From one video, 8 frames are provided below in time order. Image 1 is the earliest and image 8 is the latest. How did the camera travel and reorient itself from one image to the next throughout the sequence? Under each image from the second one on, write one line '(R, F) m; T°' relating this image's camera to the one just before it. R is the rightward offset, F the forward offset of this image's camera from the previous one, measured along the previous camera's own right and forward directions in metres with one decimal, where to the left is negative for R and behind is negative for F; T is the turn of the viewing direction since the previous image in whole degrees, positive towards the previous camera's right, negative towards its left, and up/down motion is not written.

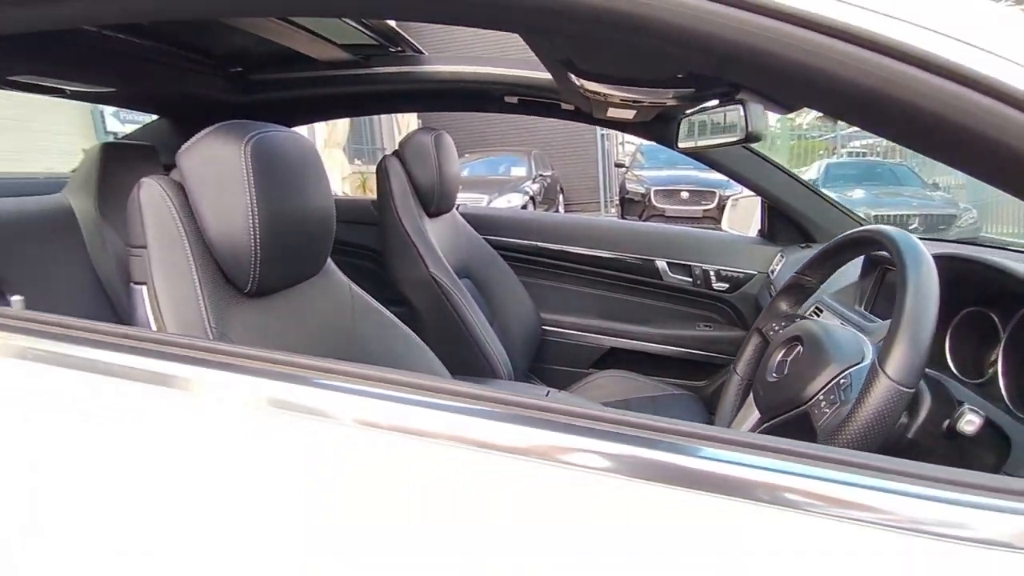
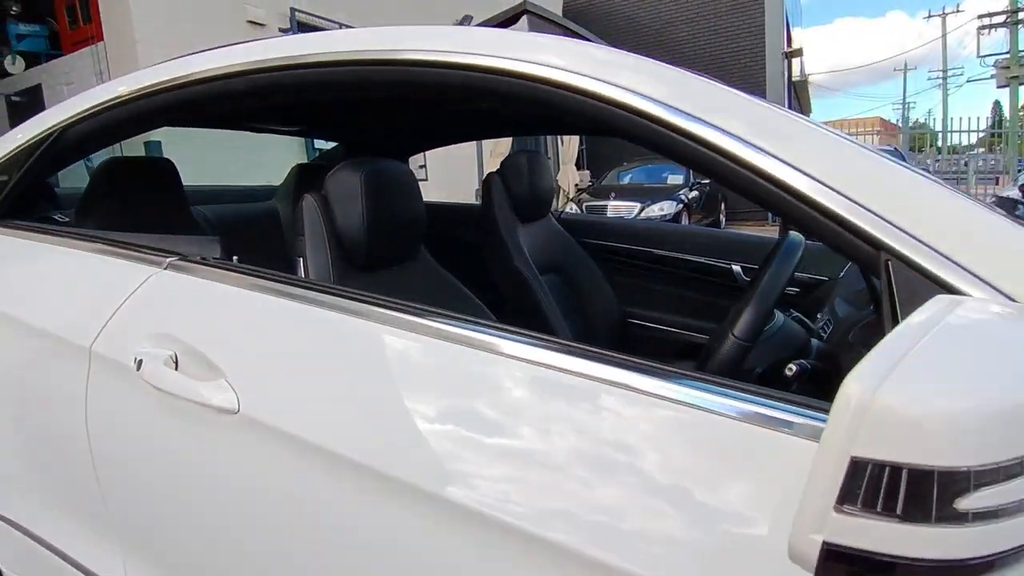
(+0.3, -0.3) m; -16°
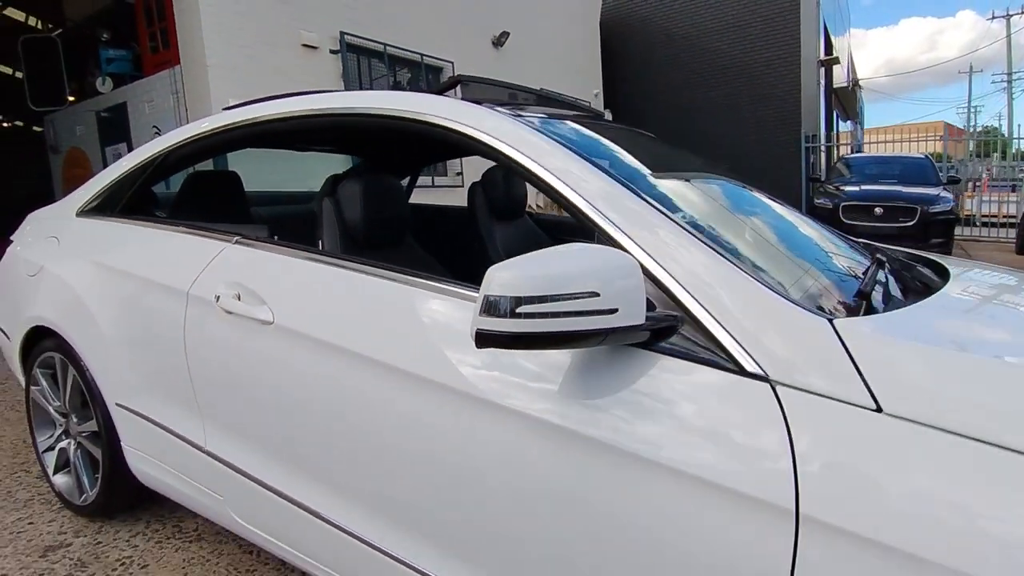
(+0.3, -0.6) m; -4°
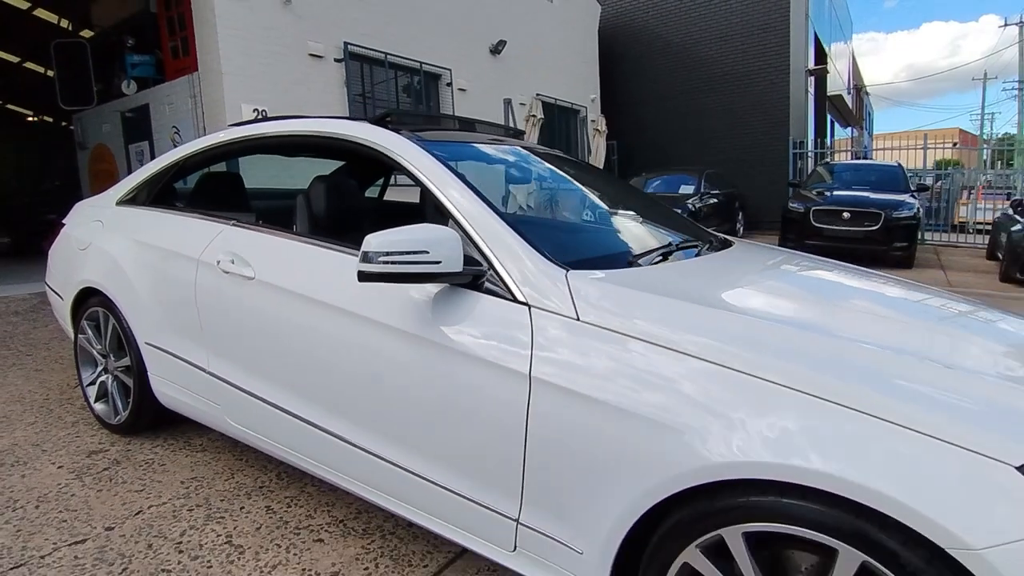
(+0.4, -0.7) m; -1°
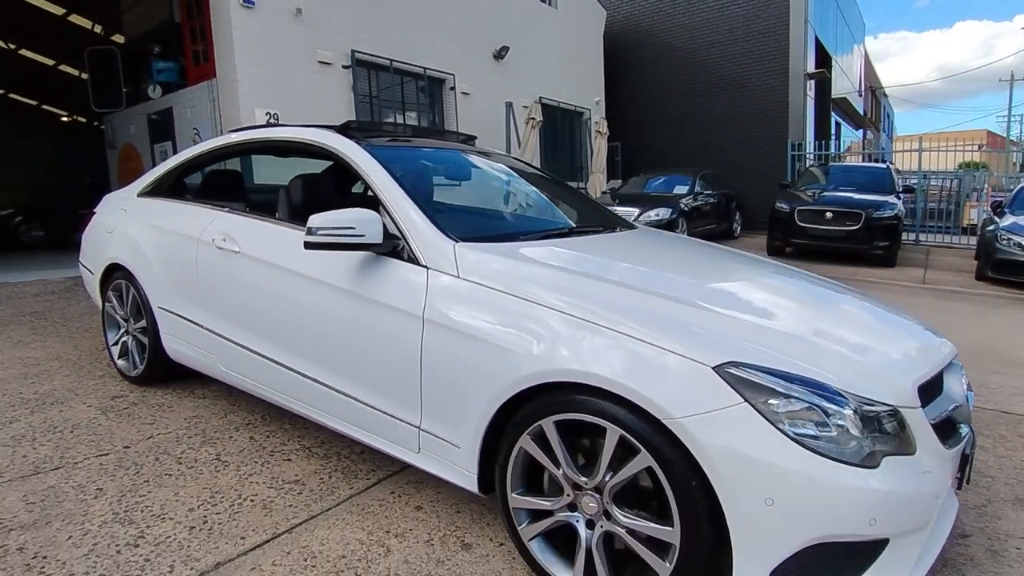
(+0.4, -0.6) m; -2°
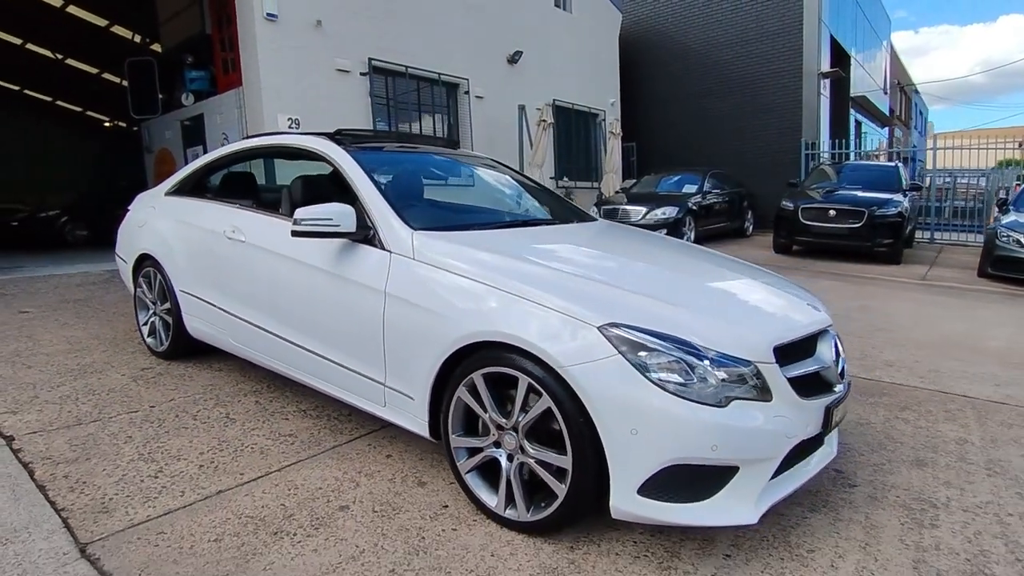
(+0.4, -0.4) m; -3°
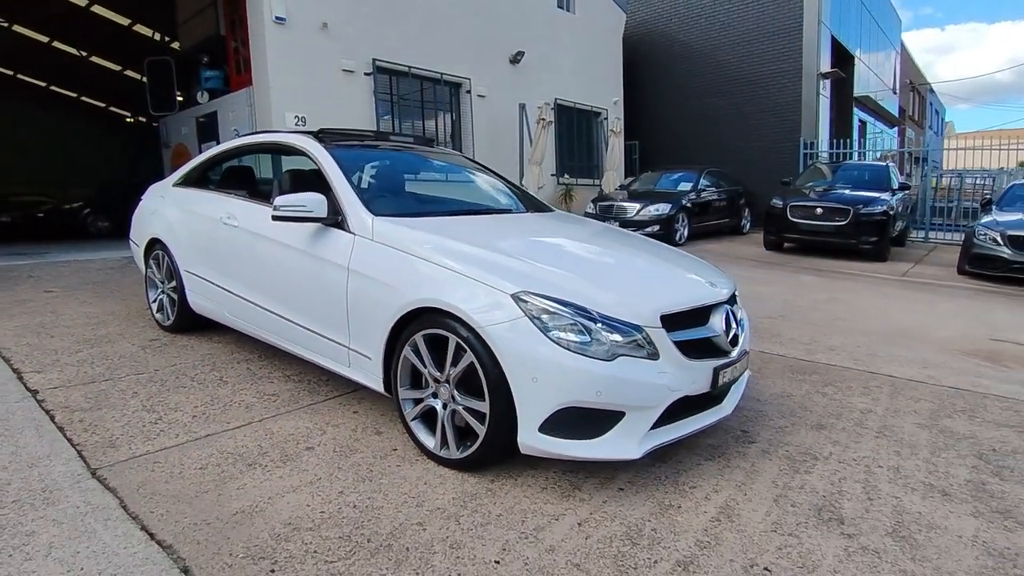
(+0.4, -0.4) m; -1°
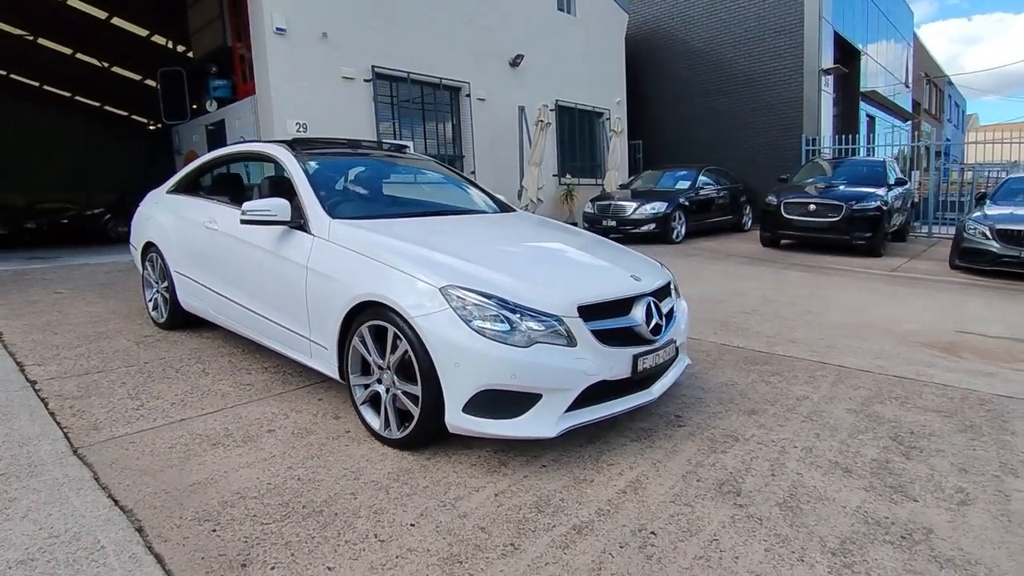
(+0.4, -0.2) m; -2°
